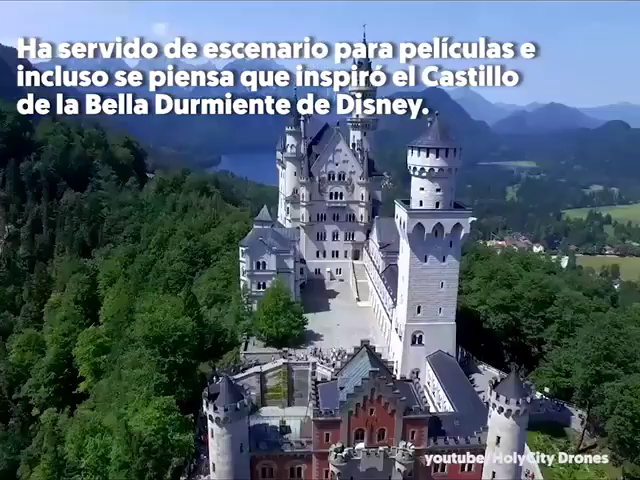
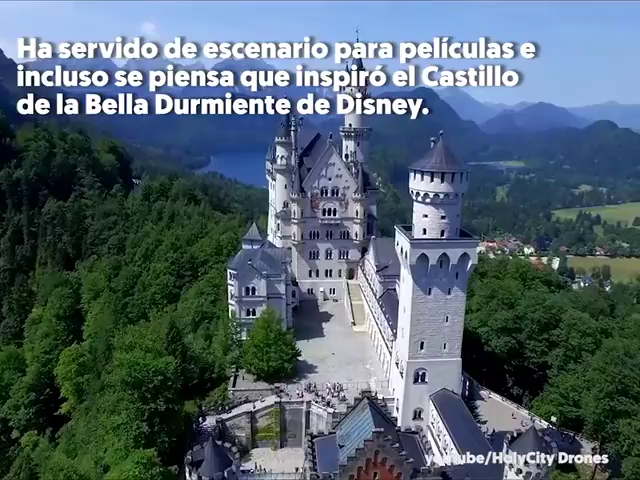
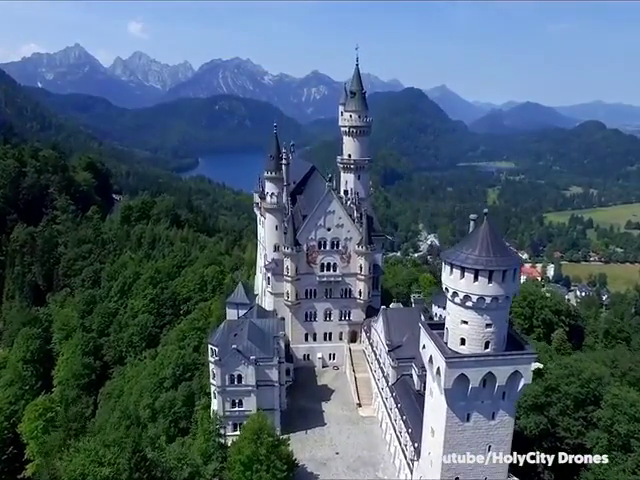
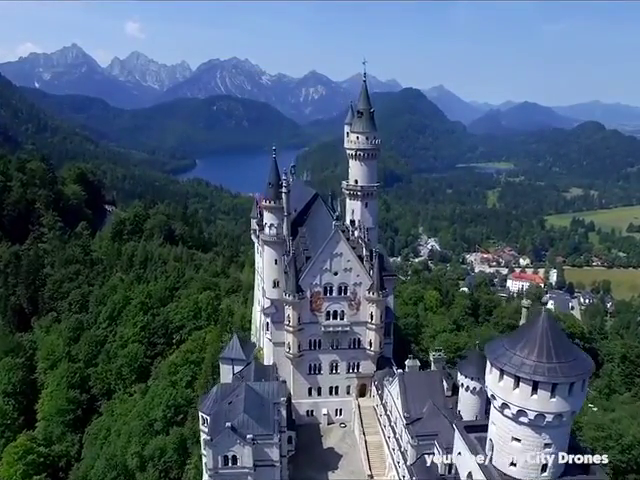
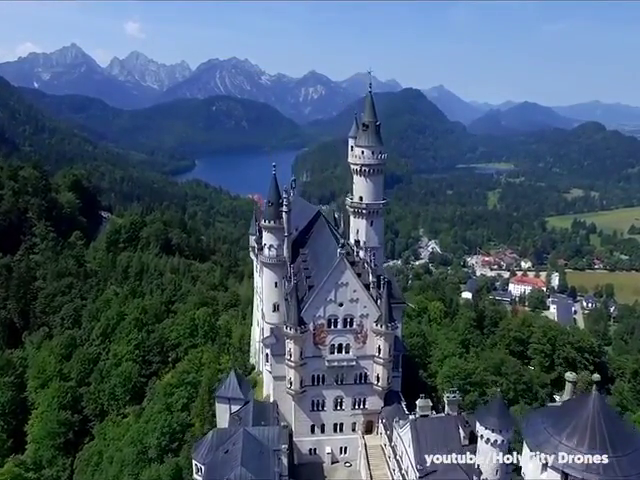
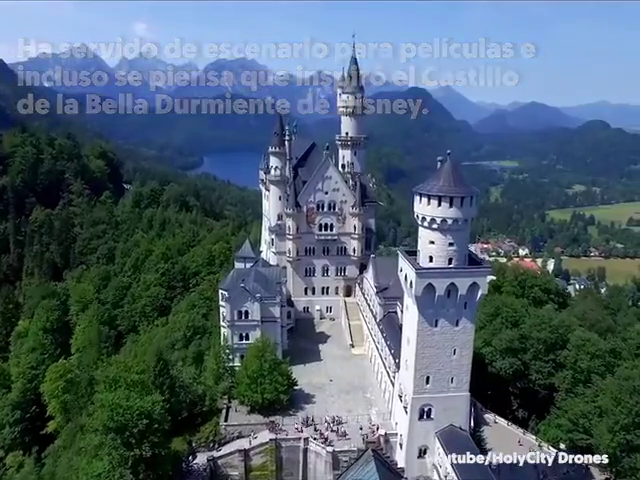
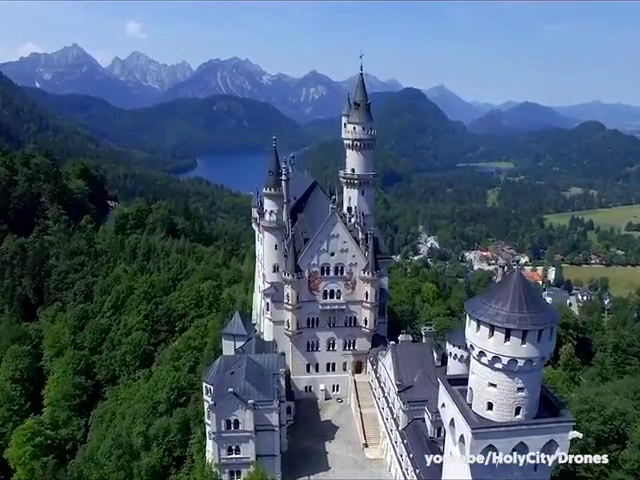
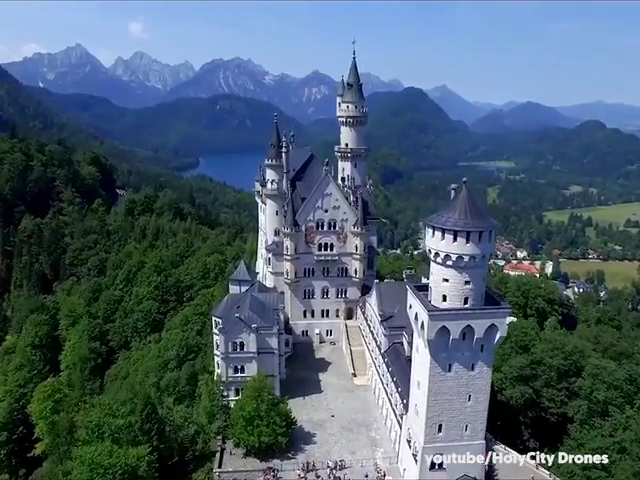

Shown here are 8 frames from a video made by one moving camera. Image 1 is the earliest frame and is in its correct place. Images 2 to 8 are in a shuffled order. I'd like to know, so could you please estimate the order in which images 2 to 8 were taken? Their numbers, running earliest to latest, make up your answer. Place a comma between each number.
2, 6, 8, 3, 7, 4, 5
